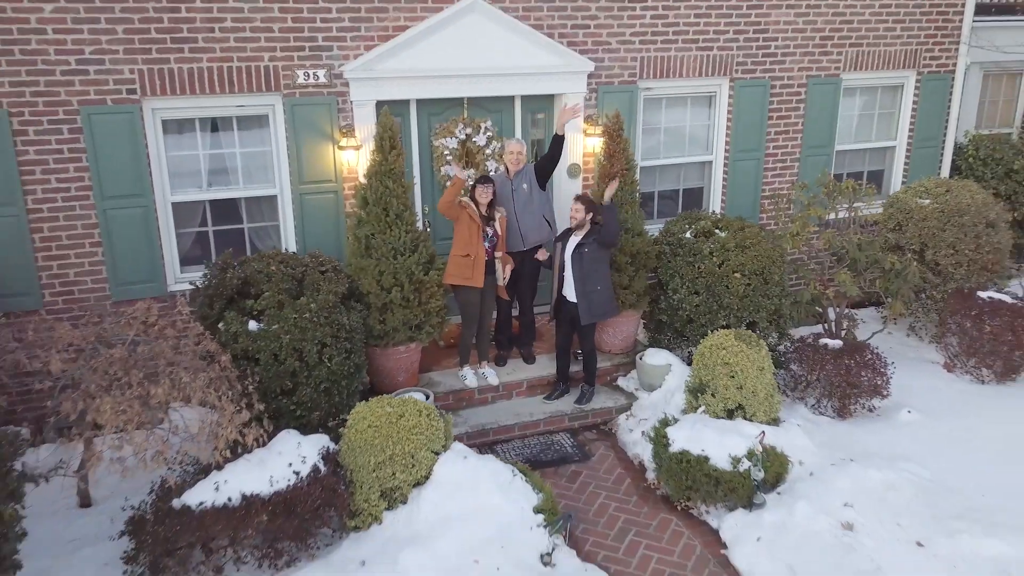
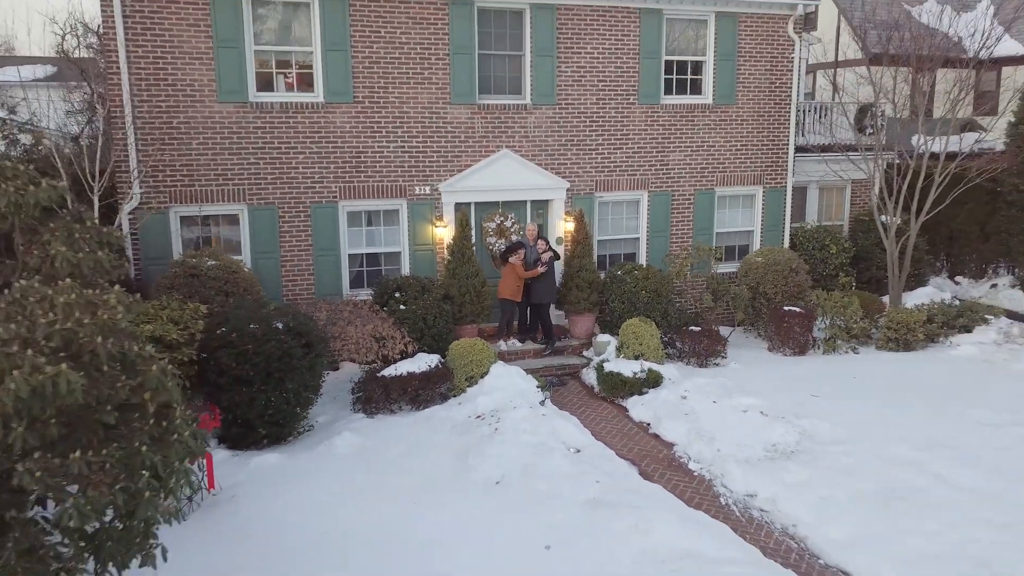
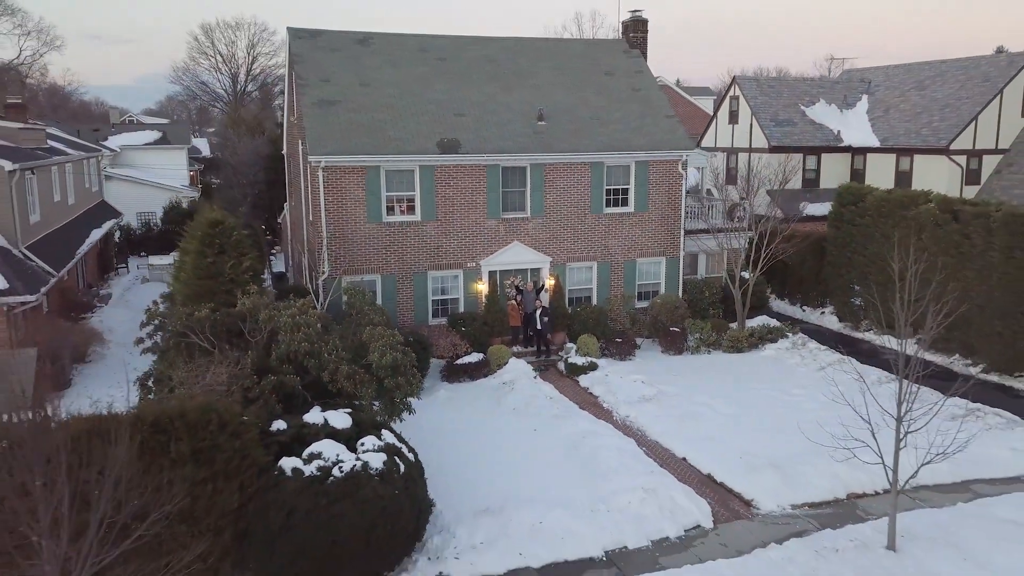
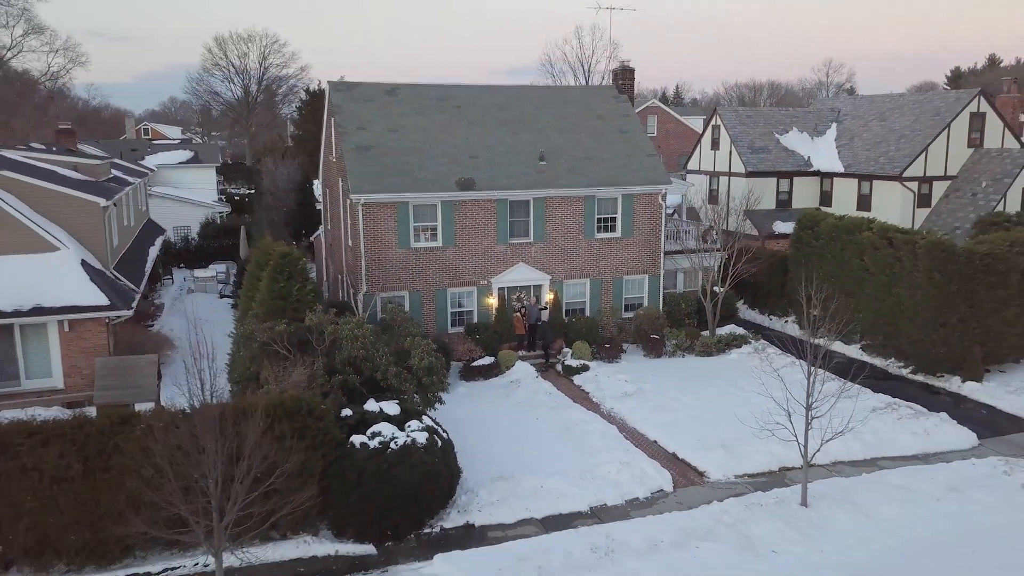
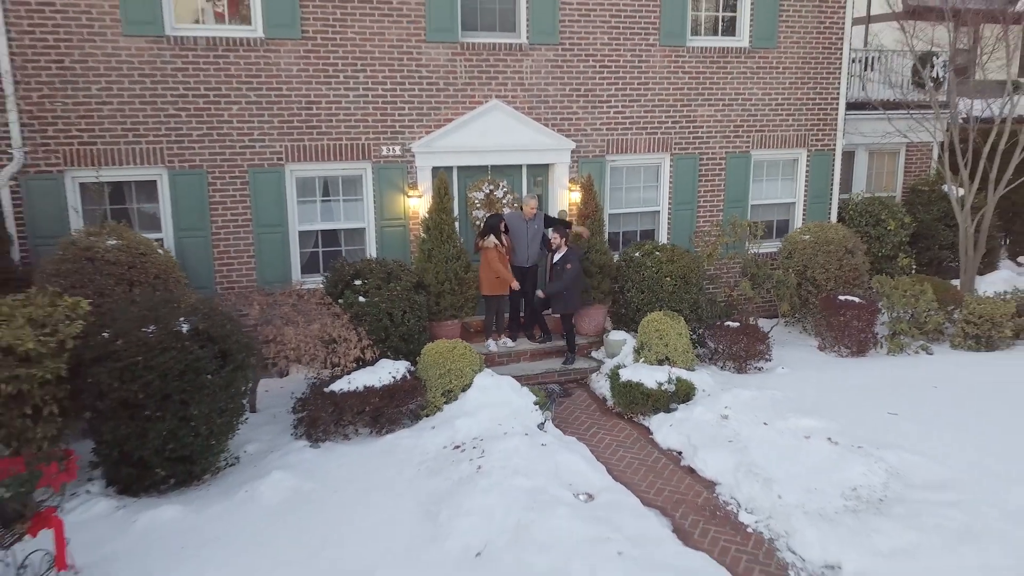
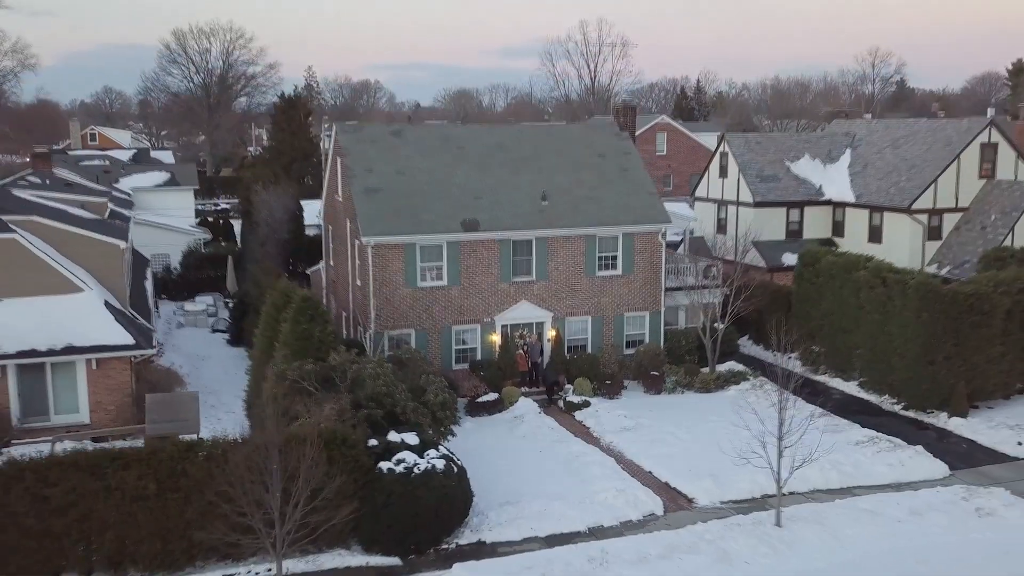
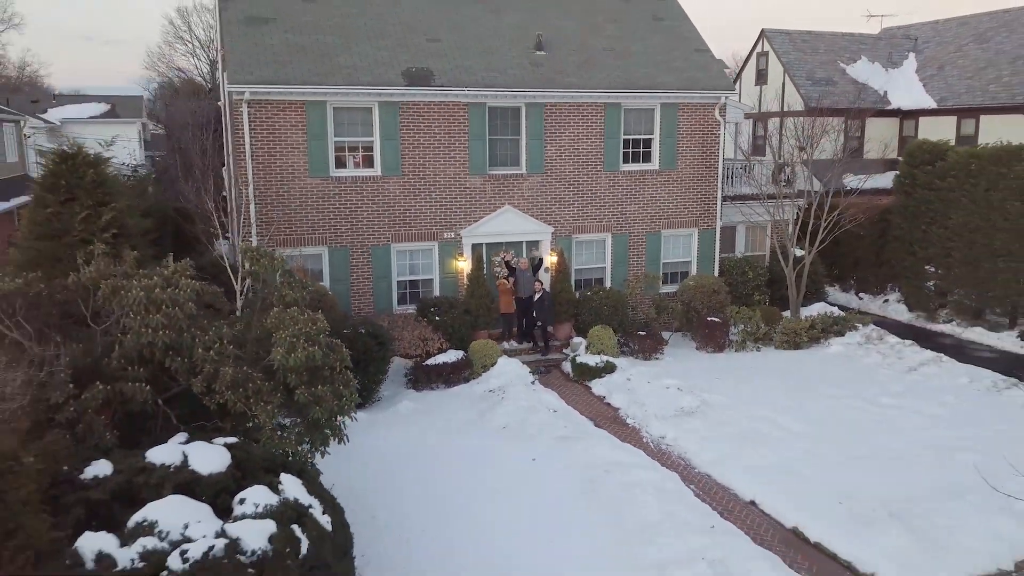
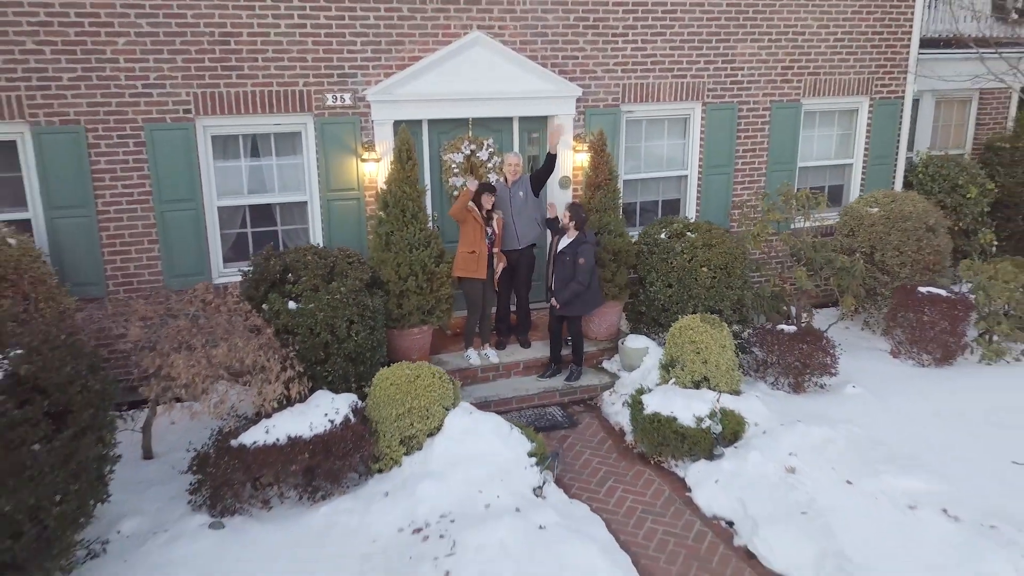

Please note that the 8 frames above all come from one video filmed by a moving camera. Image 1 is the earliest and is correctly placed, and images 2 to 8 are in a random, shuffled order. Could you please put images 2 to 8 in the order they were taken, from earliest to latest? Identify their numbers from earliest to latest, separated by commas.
8, 5, 2, 7, 3, 4, 6
